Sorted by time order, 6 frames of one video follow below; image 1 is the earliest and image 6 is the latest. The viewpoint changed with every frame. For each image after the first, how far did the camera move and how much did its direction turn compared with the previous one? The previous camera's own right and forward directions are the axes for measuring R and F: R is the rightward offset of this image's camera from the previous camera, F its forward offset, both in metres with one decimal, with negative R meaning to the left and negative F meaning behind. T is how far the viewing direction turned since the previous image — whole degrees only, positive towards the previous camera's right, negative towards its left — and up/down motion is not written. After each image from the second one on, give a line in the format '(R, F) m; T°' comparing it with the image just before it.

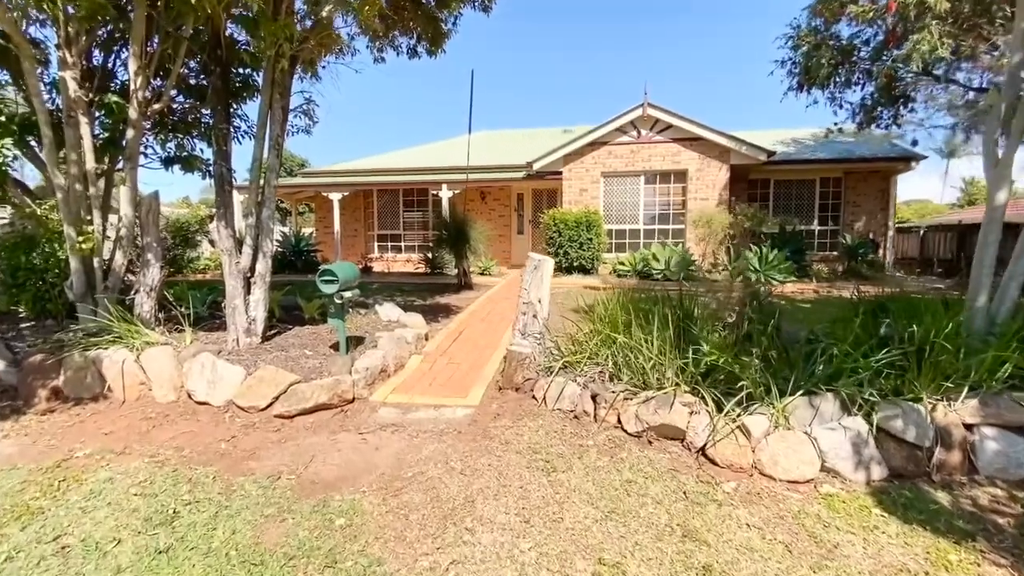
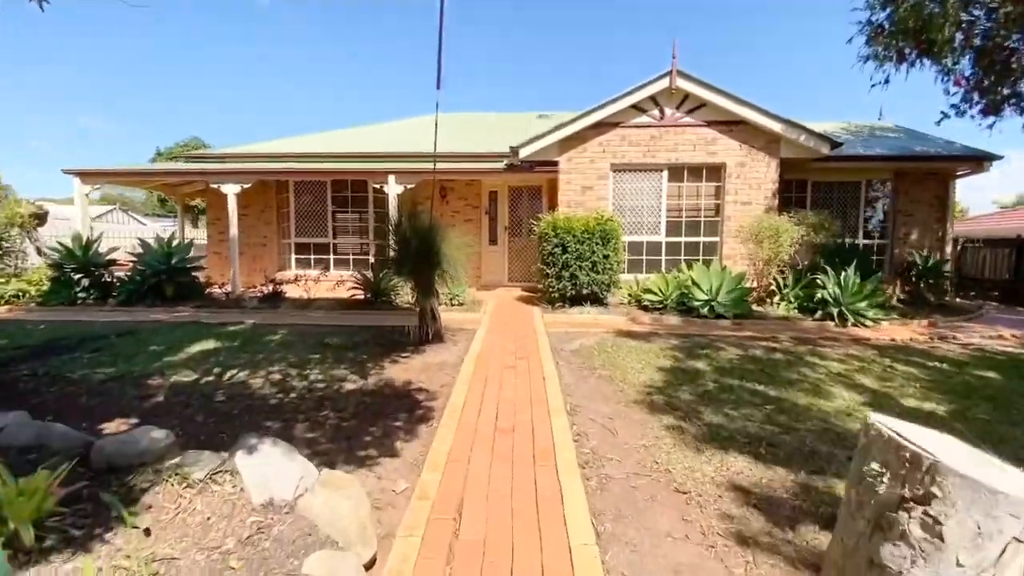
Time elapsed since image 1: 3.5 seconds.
(-0.8, +4.4) m; +7°
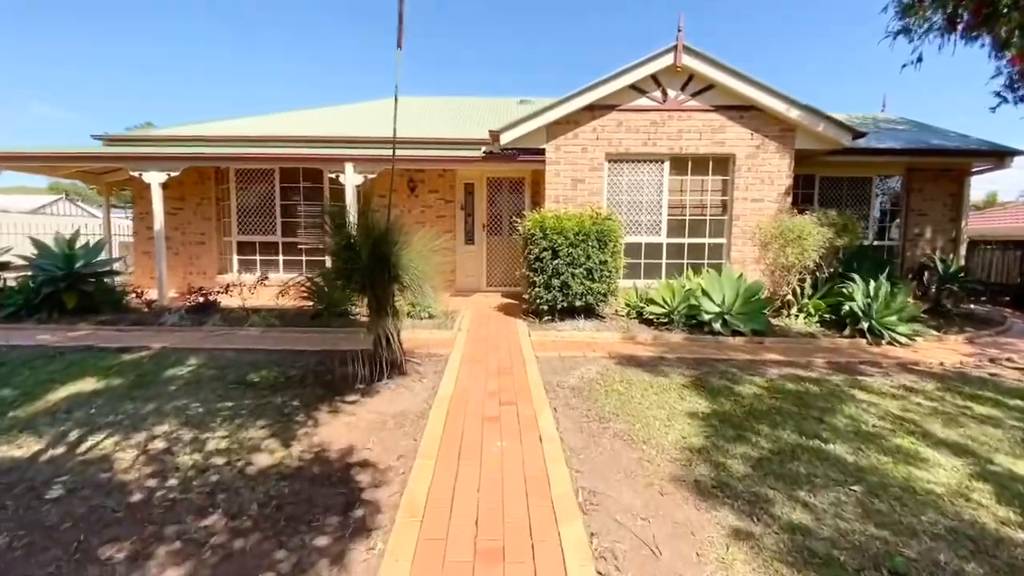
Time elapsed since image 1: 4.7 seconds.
(-0.1, +1.5) m; +3°
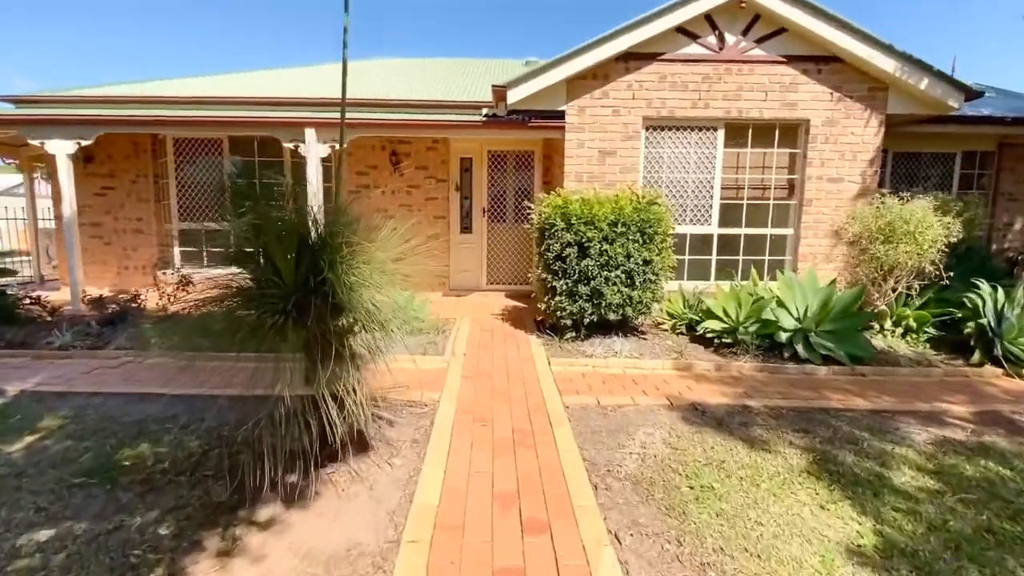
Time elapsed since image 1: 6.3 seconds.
(-0.2, +2.1) m; 0°
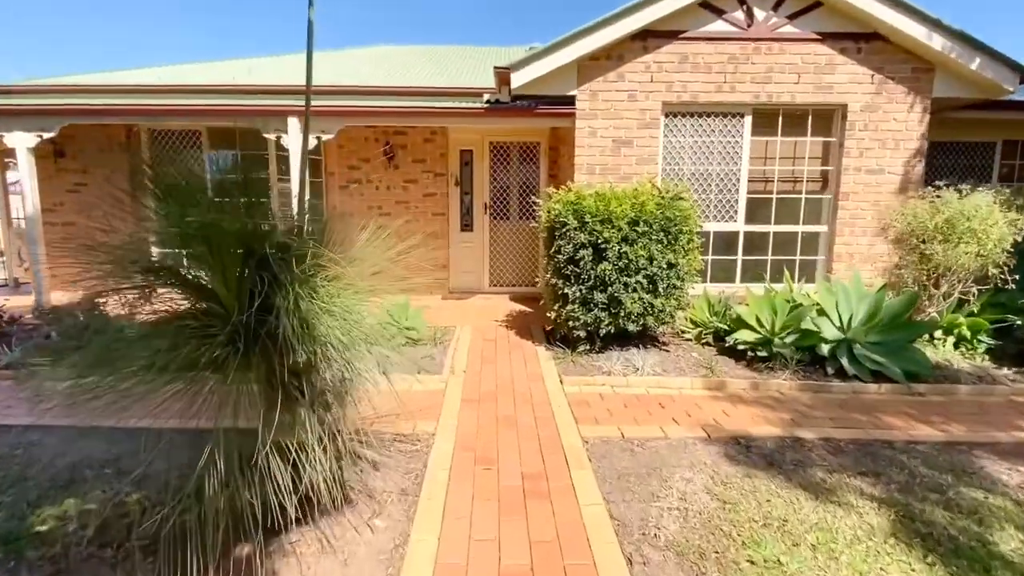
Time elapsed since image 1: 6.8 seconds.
(0.0, +0.7) m; 0°
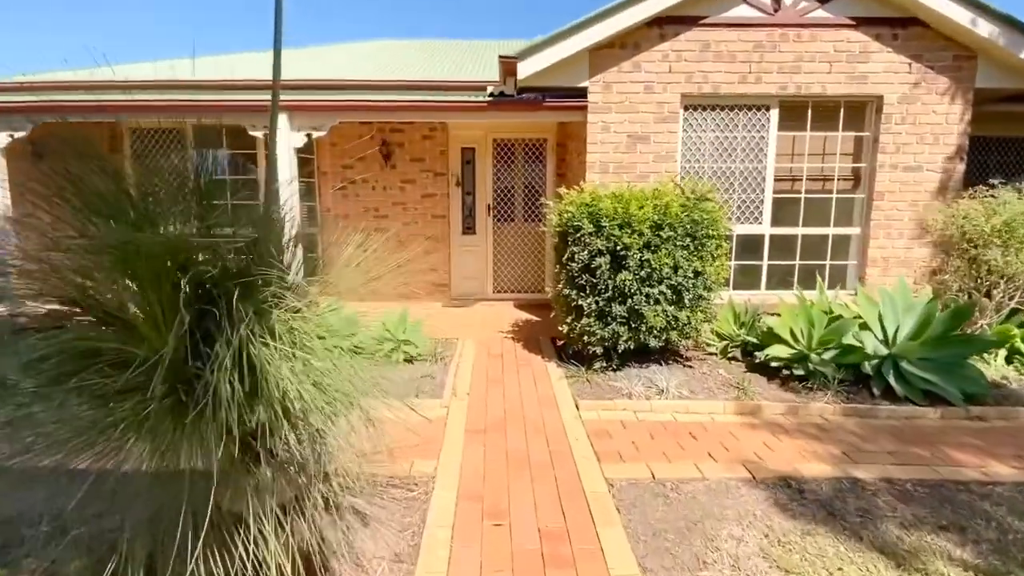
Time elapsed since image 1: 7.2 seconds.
(-0.1, +0.5) m; 0°
